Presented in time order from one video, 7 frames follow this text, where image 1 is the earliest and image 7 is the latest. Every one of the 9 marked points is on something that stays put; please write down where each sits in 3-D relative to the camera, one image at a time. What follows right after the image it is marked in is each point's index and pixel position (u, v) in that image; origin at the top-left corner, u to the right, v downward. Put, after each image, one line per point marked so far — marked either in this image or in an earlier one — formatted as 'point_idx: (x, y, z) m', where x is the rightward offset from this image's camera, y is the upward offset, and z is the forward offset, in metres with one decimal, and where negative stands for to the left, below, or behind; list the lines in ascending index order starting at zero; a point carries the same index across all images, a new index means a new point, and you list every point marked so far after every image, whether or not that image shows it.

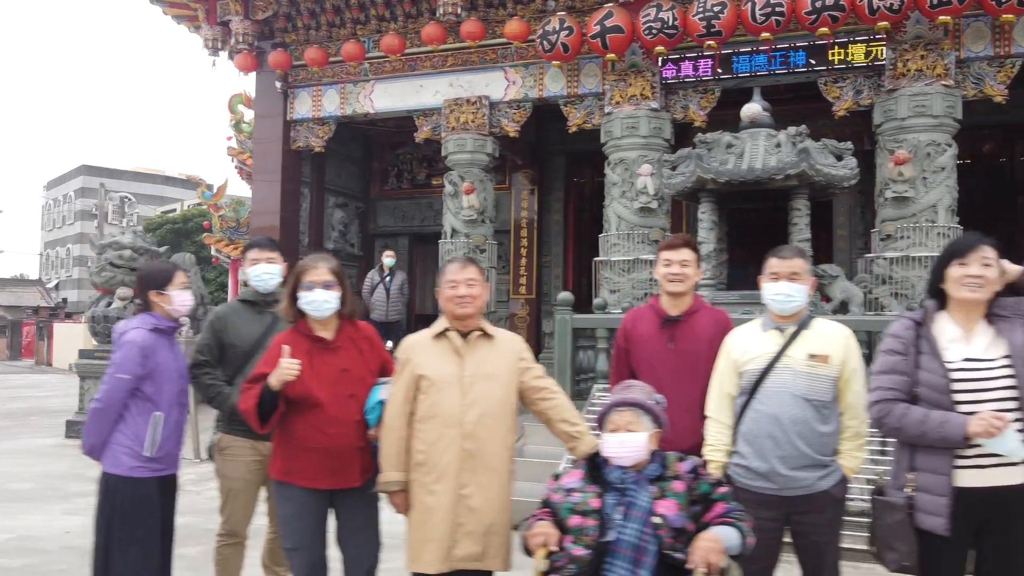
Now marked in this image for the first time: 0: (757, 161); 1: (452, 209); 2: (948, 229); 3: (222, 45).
0: (+1.9, +1.0, +5.5) m
1: (-0.7, +1.0, +8.9) m
2: (+4.3, +0.6, +7.0) m
3: (-3.9, +3.3, +9.7) m
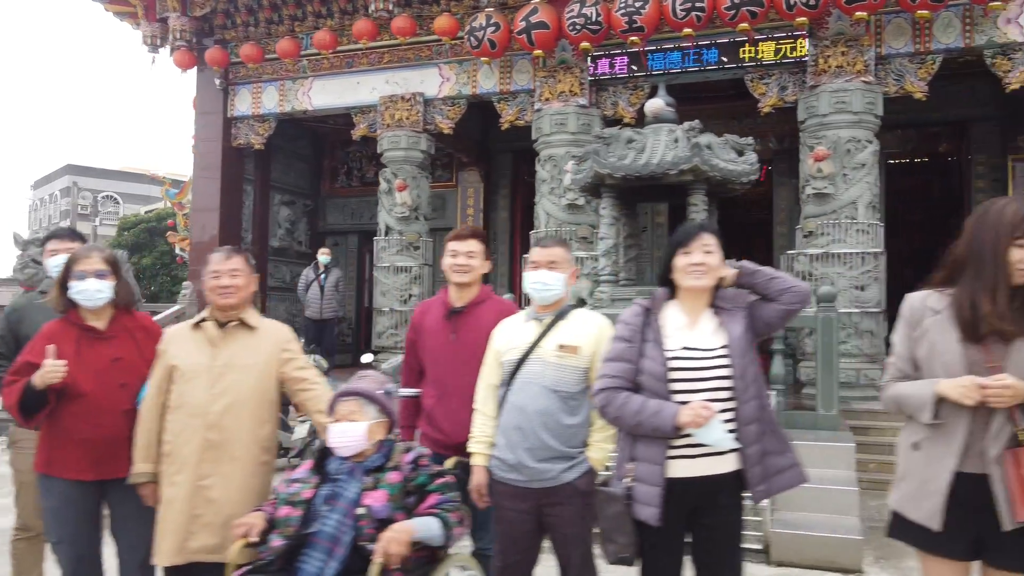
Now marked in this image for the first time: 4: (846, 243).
0: (+1.1, +1.0, +5.5) m
1: (-1.5, +1.0, +8.9) m
2: (+3.5, +0.6, +7.0) m
3: (-4.7, +3.3, +9.7) m
4: (+3.3, +0.4, +7.0) m
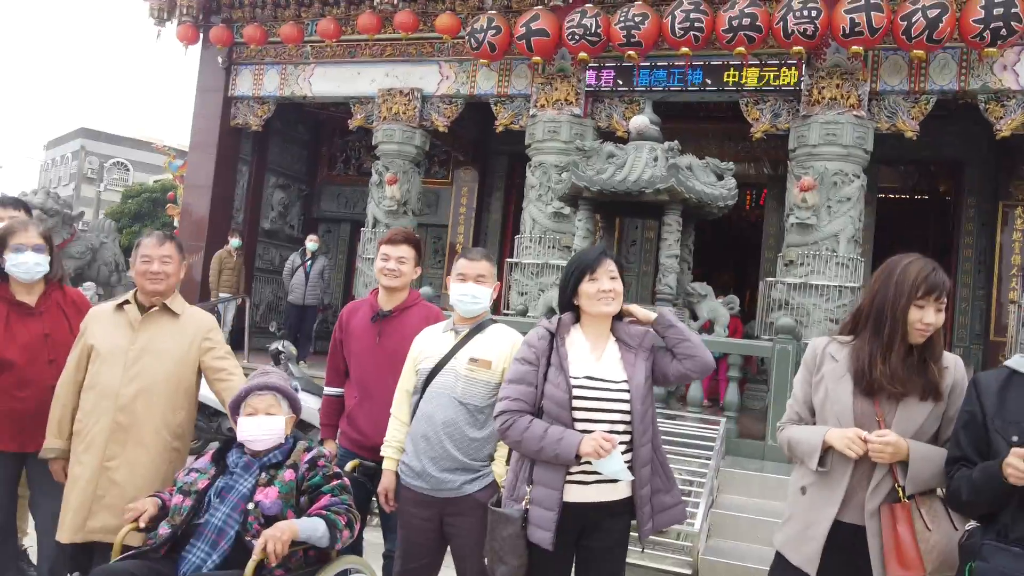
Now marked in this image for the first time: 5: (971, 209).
0: (+0.9, +0.9, +5.5) m
1: (-1.7, +1.1, +8.9) m
2: (+3.3, +0.3, +7.0) m
3: (-4.6, +3.7, +9.7) m
4: (+3.0, +0.1, +7.1) m
5: (+5.5, +1.0, +8.7) m
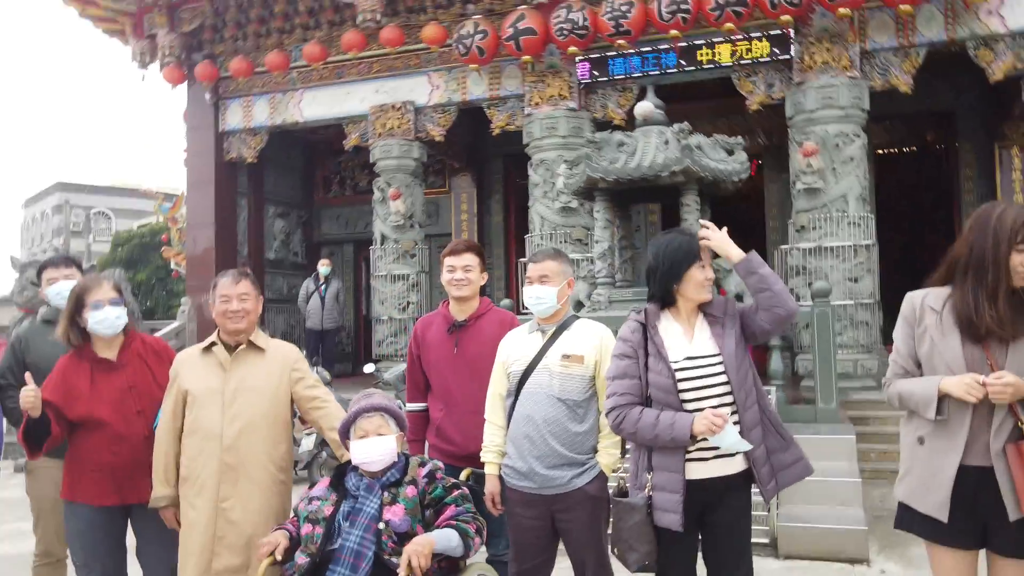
0: (+1.0, +1.0, +5.6) m
1: (-1.6, +0.9, +8.9) m
2: (+3.4, +0.7, +7.1) m
3: (-4.9, +3.1, +9.7) m
4: (+3.2, +0.5, +7.1) m
5: (+5.6, +1.6, +8.8) m
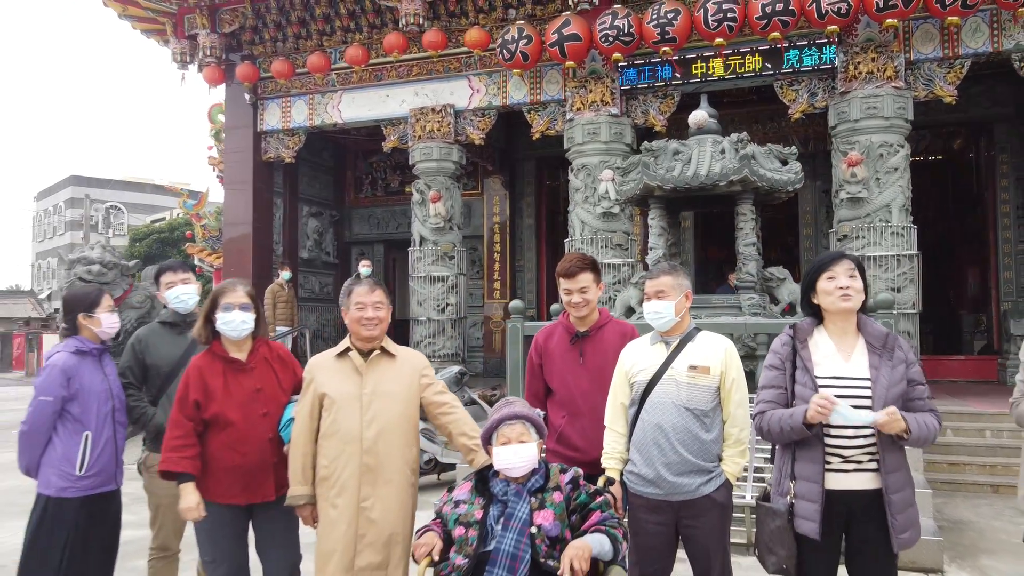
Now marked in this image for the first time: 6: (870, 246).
0: (+1.5, +0.9, +5.6) m
1: (-1.1, +0.9, +9.0) m
2: (+3.9, +0.6, +7.2) m
3: (-4.4, +3.1, +9.8) m
4: (+3.7, +0.4, +7.2) m
5: (+6.1, +1.5, +8.9) m
6: (+3.6, +0.4, +7.2) m
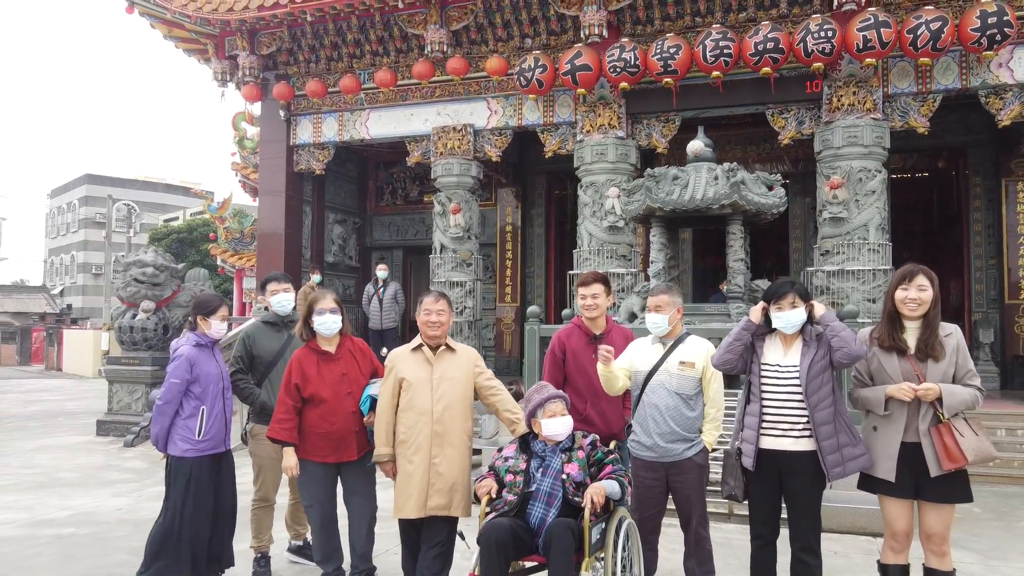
0: (+1.7, +0.9, +6.4) m
1: (-1.0, +0.8, +9.8) m
2: (+4.1, +0.5, +8.0) m
3: (-4.2, +3.1, +10.6) m
4: (+3.8, +0.3, +8.0) m
5: (+6.2, +1.3, +9.7) m
6: (+3.8, +0.3, +8.0) m
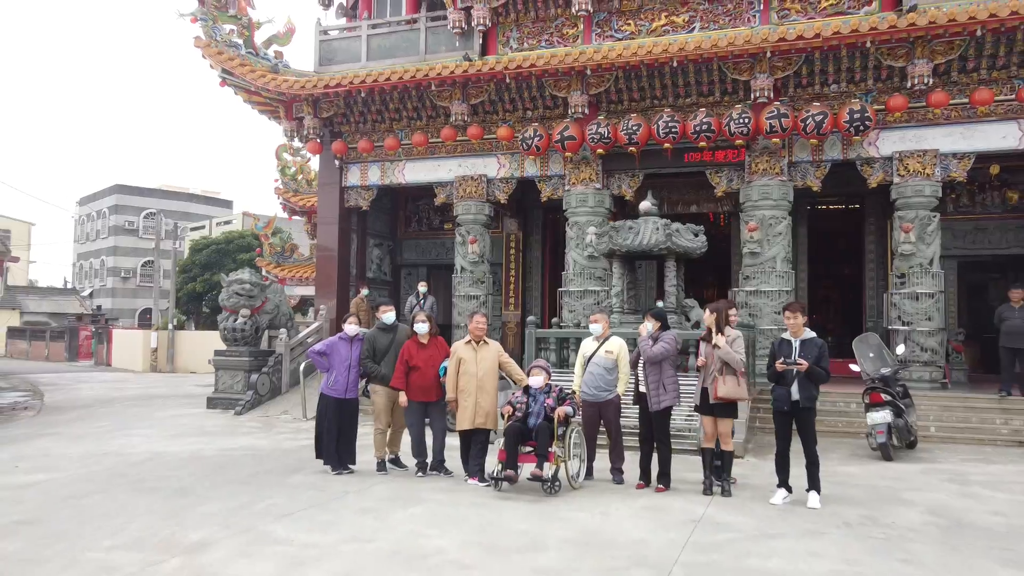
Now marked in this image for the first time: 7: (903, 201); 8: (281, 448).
0: (+1.7, +0.6, +9.4) m
1: (-0.9, +0.6, +12.8) m
2: (+4.1, +0.2, +11.0) m
3: (-4.1, +2.9, +13.6) m
4: (+3.9, +0.1, +11.0) m
5: (+6.3, +1.1, +12.7) m
6: (+3.8, +0.1, +11.0) m
7: (+5.8, +1.3, +10.6) m
8: (-2.6, -1.8, +8.0) m
